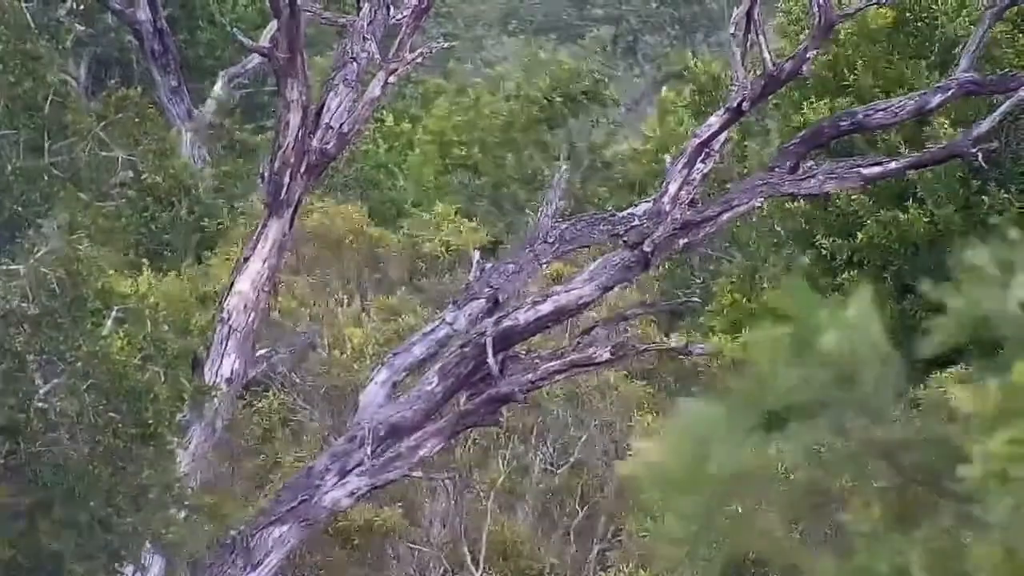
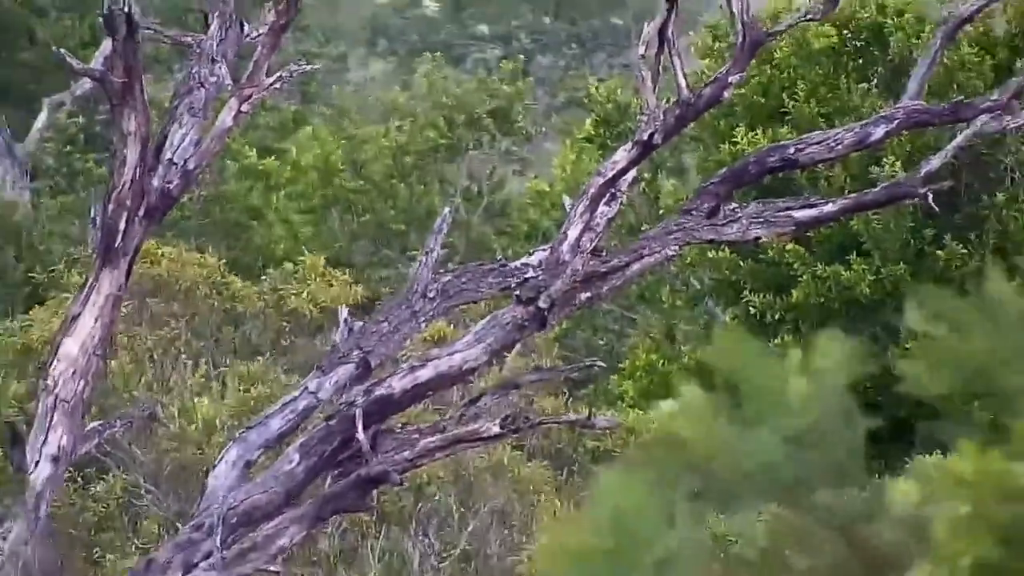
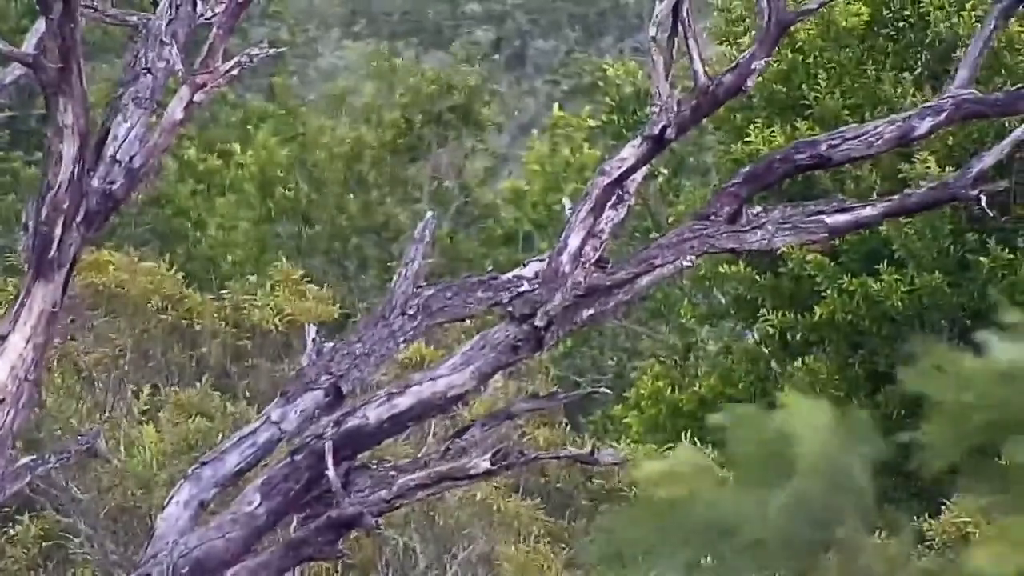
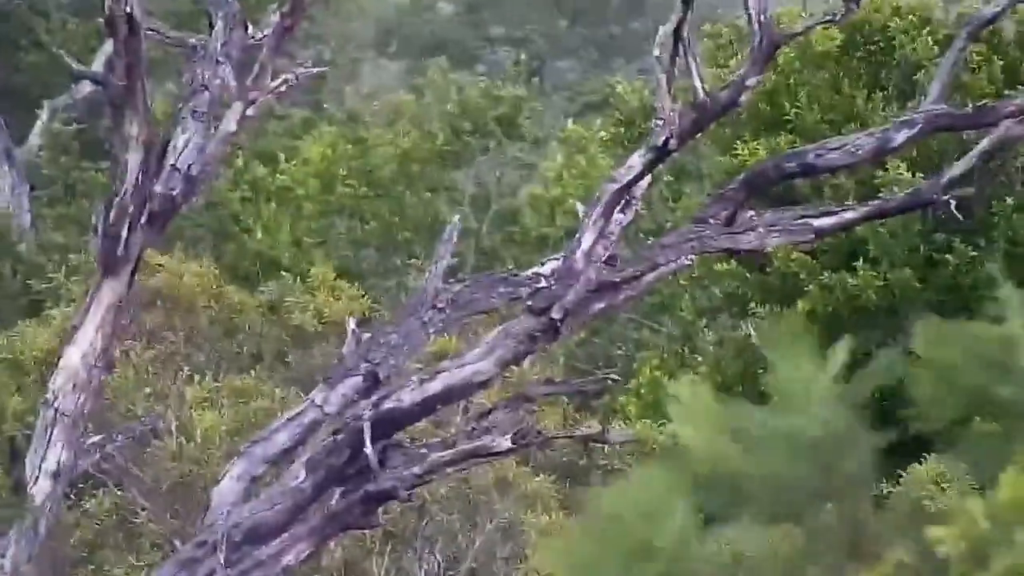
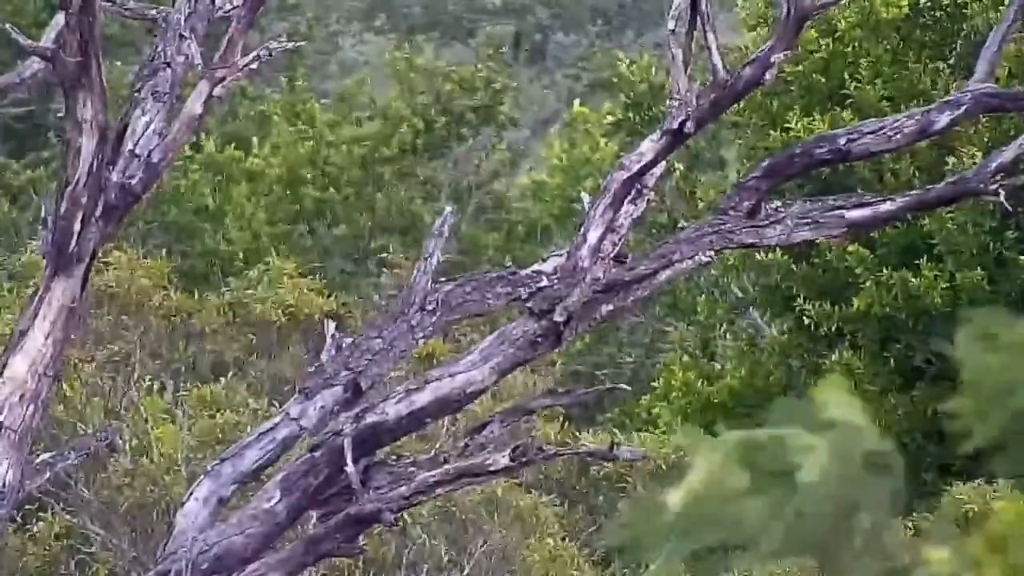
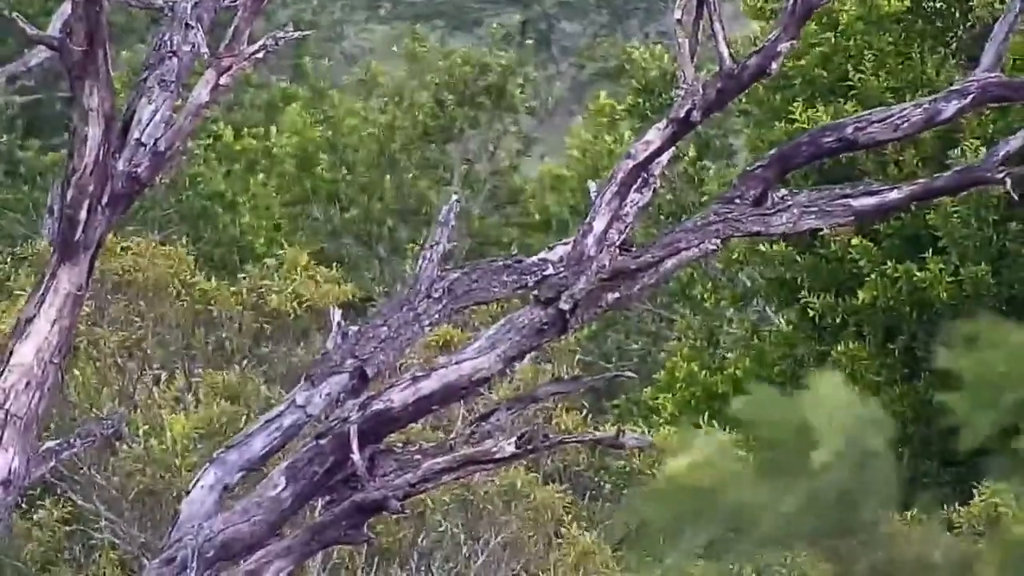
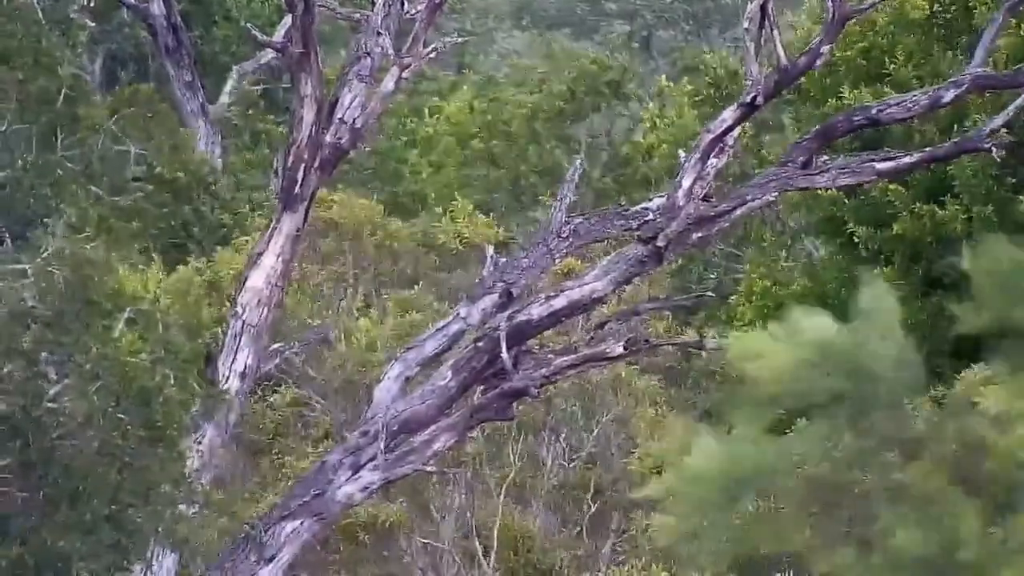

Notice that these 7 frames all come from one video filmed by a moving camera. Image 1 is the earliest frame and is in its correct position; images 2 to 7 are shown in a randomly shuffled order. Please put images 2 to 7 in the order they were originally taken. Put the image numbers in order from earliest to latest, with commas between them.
7, 4, 5, 3, 6, 2
